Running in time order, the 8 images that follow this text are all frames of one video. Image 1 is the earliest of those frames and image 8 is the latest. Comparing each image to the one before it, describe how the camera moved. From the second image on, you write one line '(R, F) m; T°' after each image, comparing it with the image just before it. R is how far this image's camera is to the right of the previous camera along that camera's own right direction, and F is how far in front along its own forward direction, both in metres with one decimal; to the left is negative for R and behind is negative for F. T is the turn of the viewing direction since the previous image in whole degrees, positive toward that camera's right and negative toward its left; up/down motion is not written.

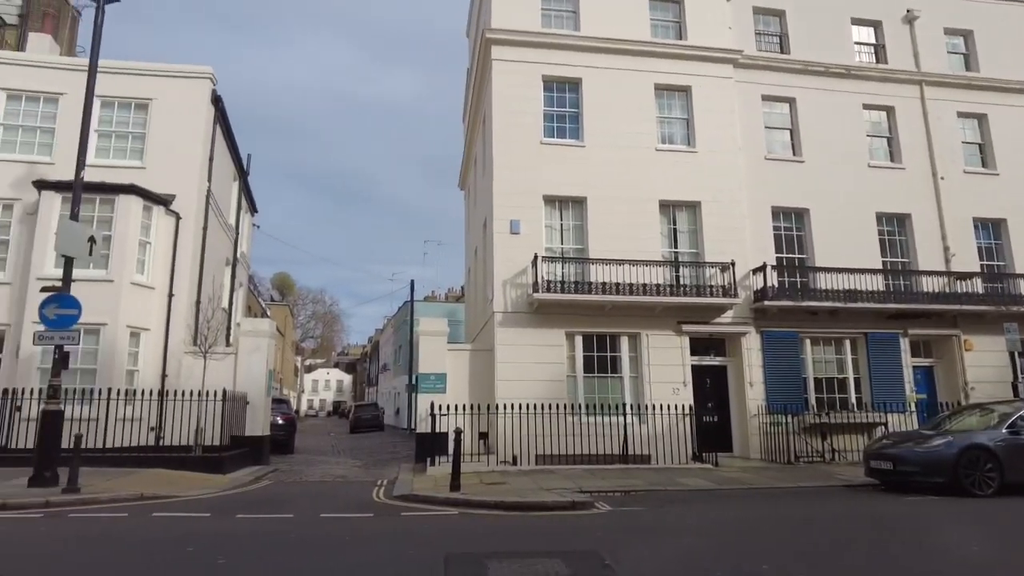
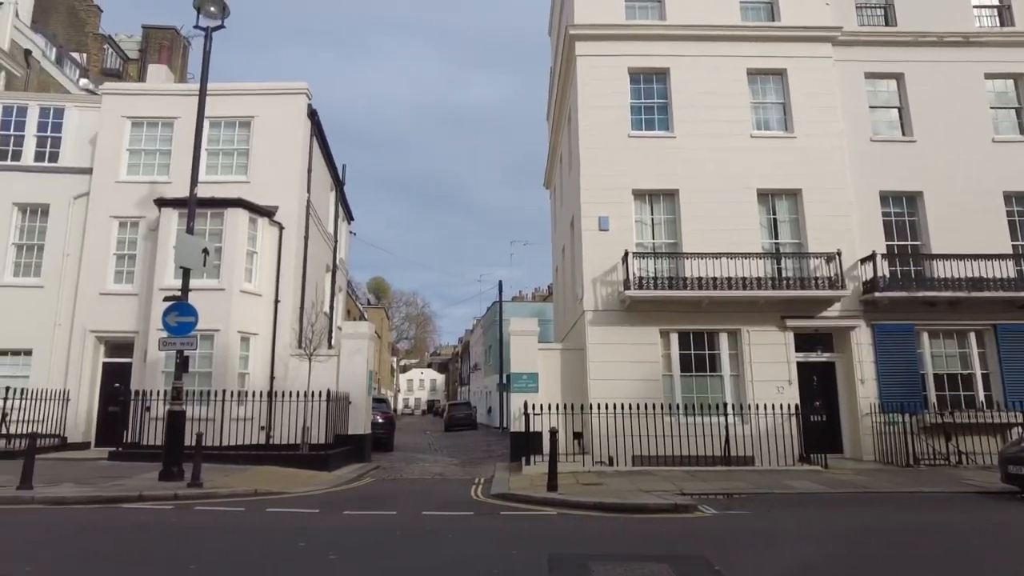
(-0.1, +0.1) m; -8°
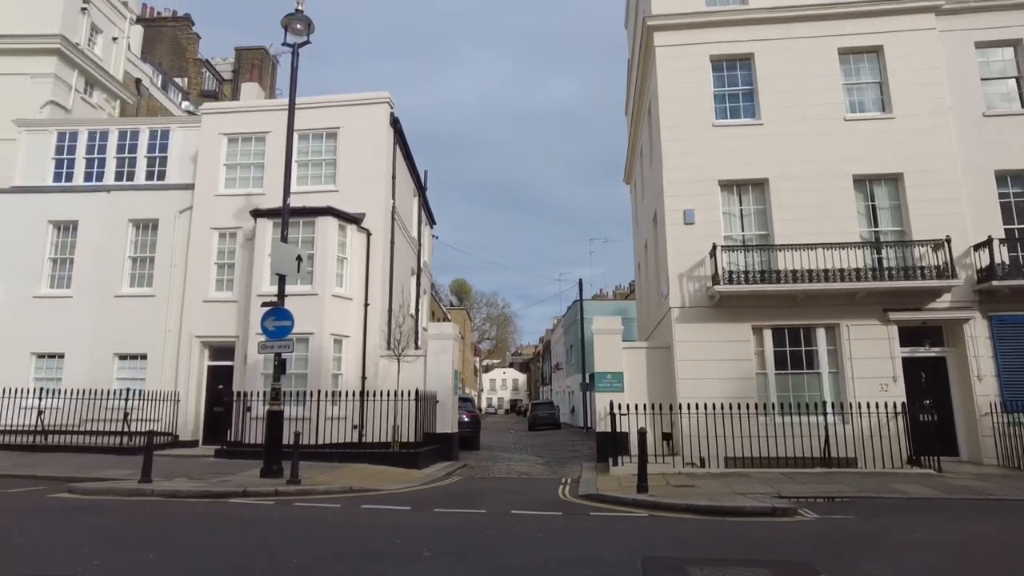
(-0.1, +0.1) m; -7°
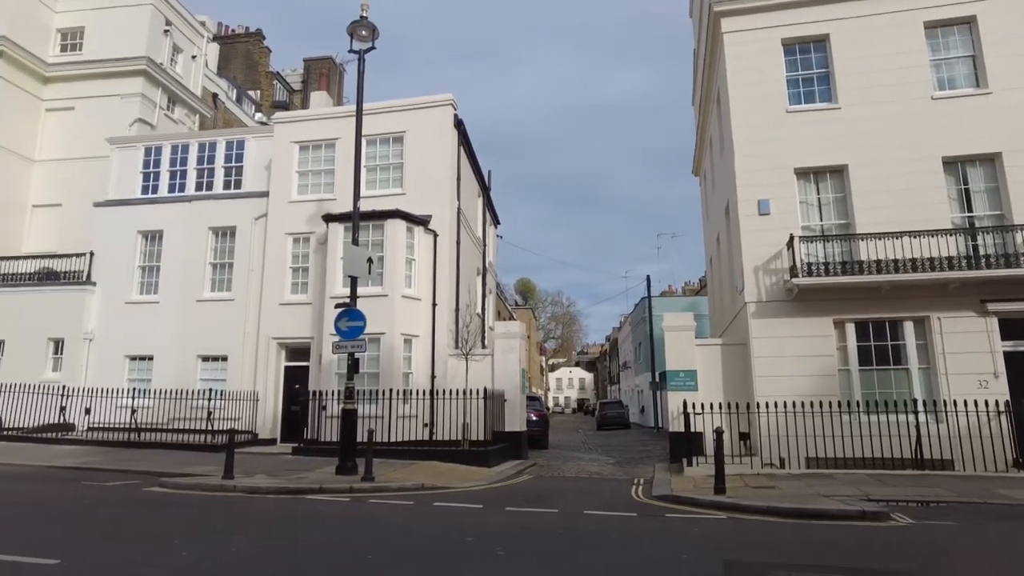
(0.0, +0.1) m; -6°
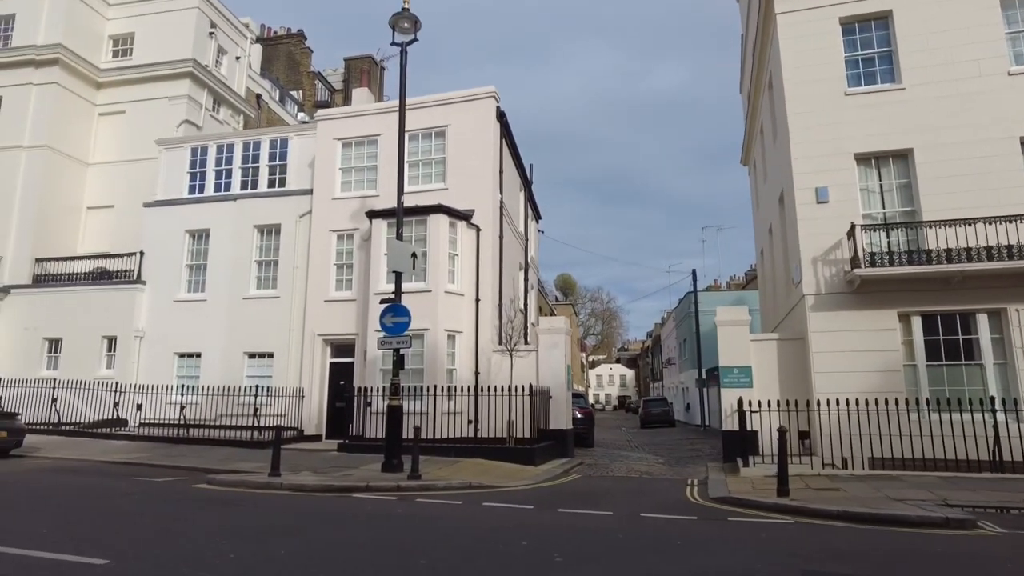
(-0.1, +0.3) m; -3°
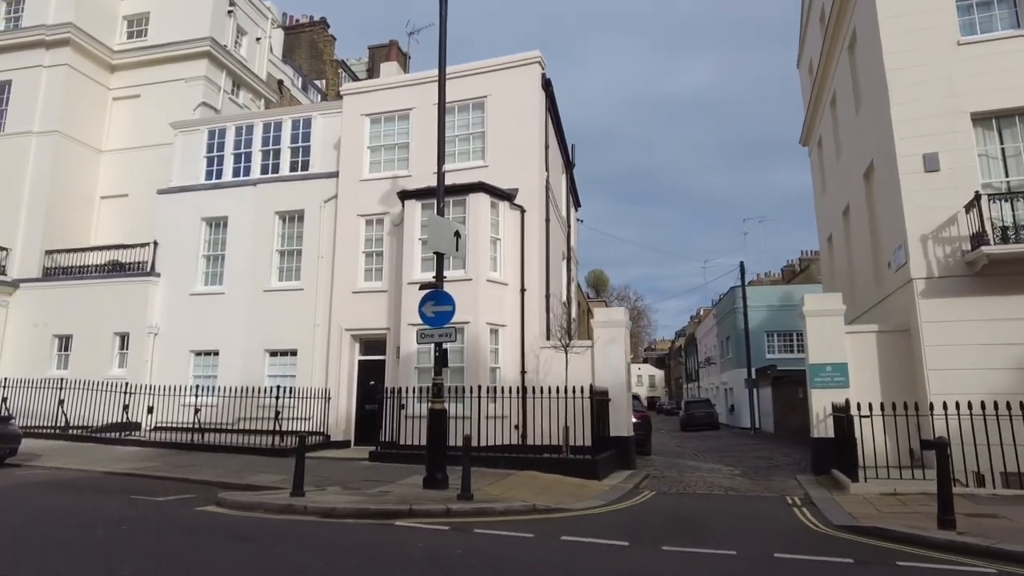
(-0.7, +1.9) m; -2°
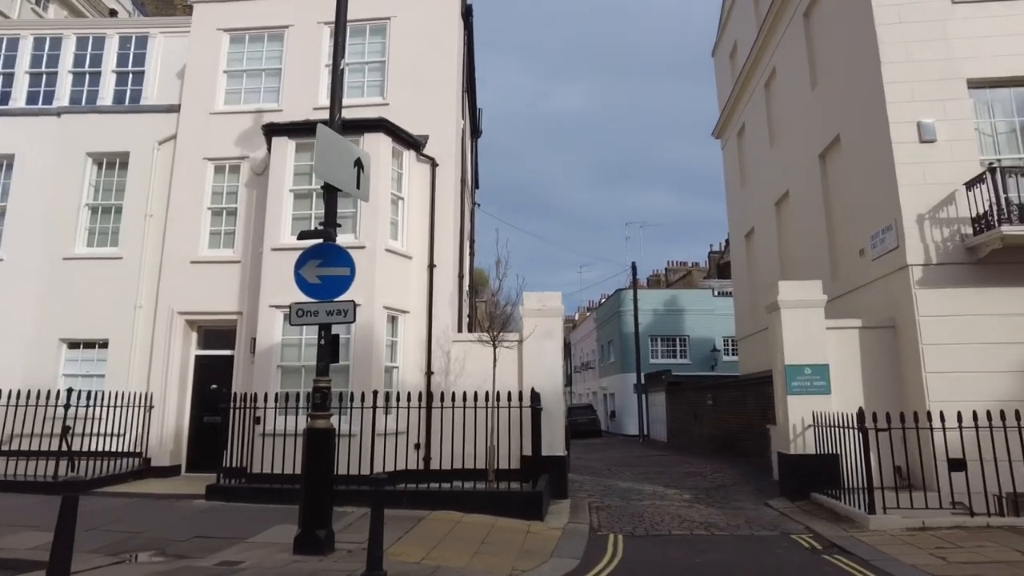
(-0.7, +3.4) m; +12°
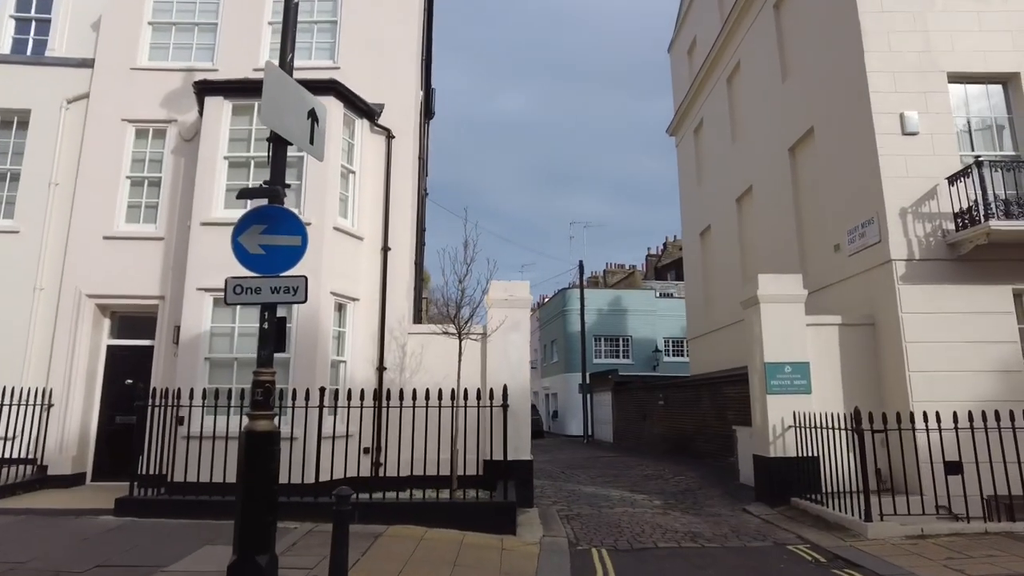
(-0.5, +1.0) m; +6°
